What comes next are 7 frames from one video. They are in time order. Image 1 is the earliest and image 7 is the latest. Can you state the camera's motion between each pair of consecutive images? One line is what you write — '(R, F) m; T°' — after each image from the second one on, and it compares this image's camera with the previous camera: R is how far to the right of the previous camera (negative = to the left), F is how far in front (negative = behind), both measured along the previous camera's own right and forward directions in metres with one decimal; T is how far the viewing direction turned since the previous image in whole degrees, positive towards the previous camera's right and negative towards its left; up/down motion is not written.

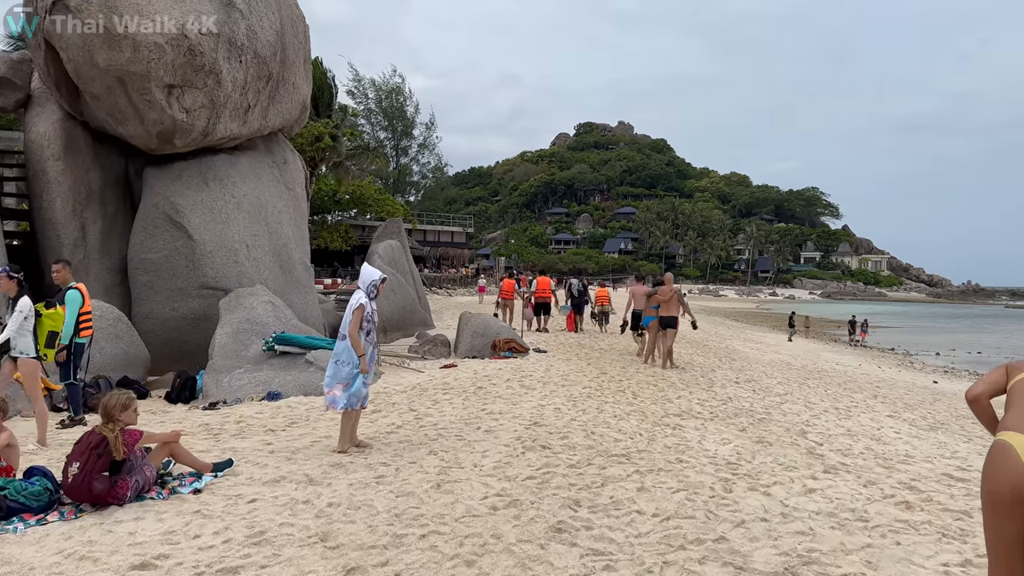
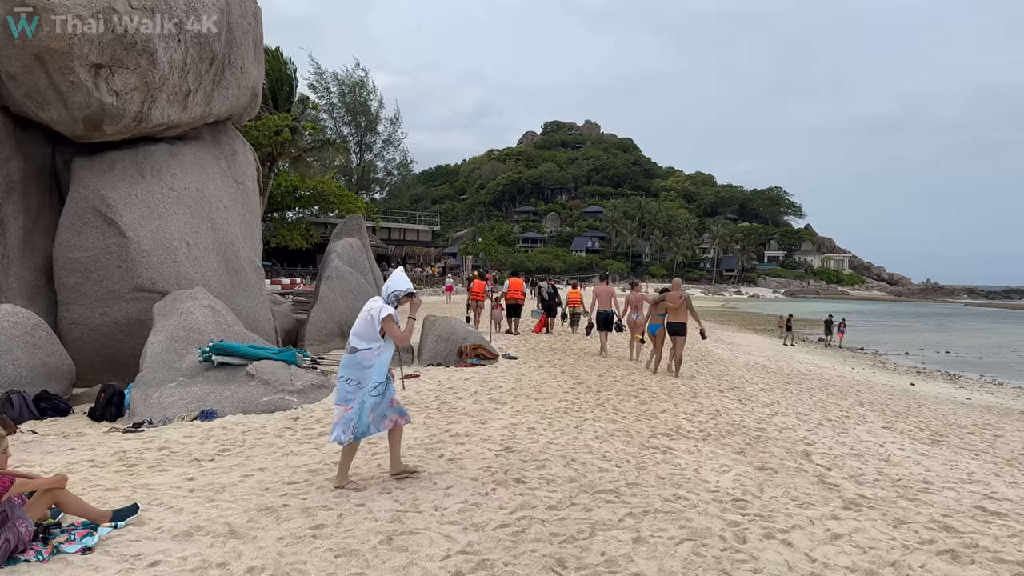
(0.0, +0.7) m; +2°
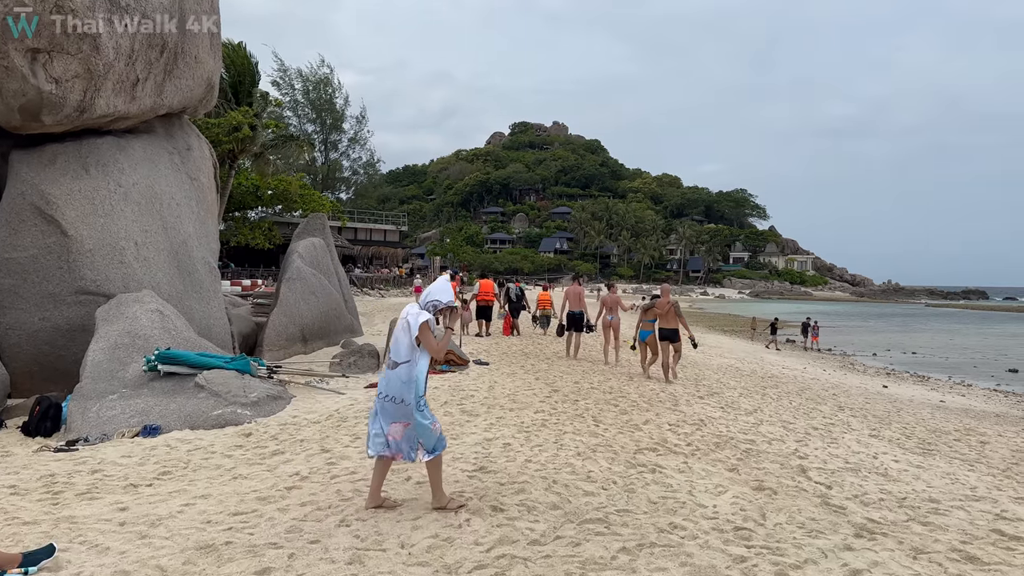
(0.0, +0.4) m; +2°
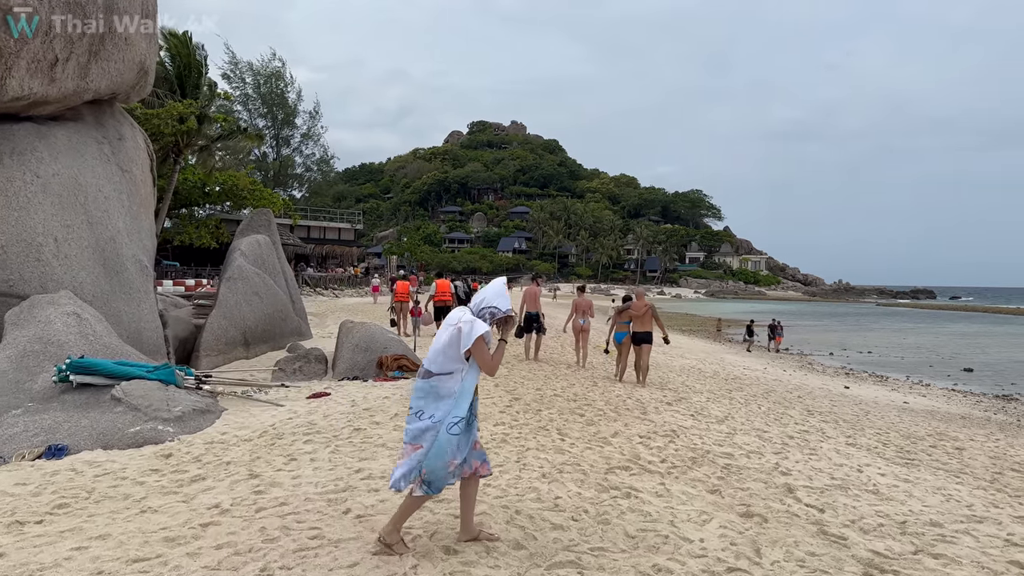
(0.0, +0.5) m; +3°
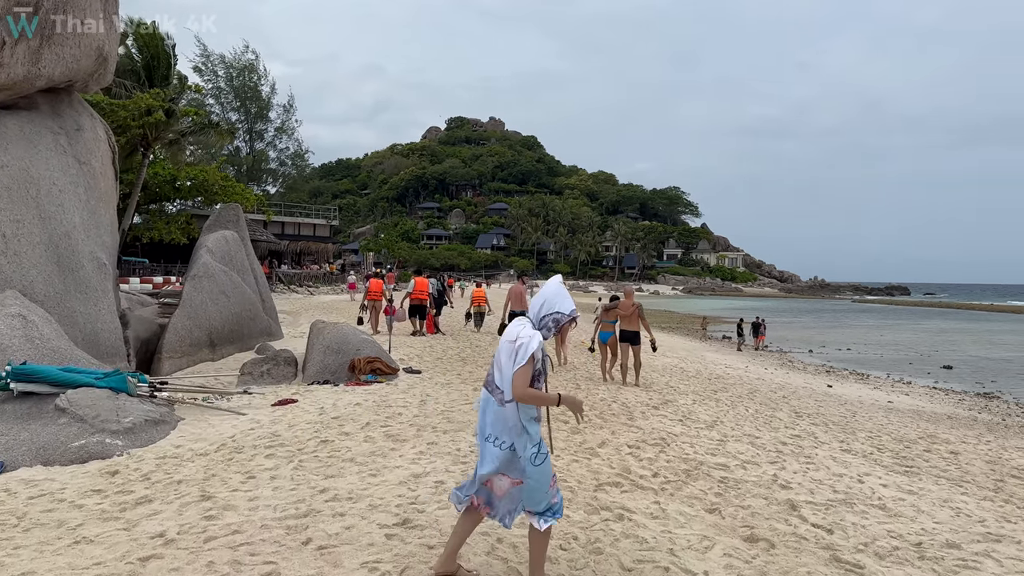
(0.0, +0.4) m; +2°
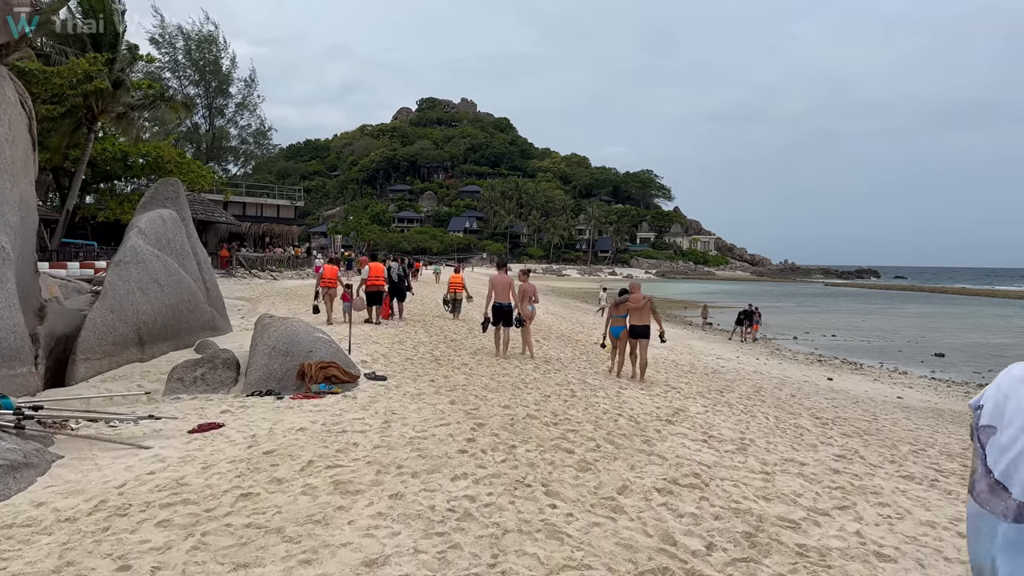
(-0.1, +1.3) m; +2°
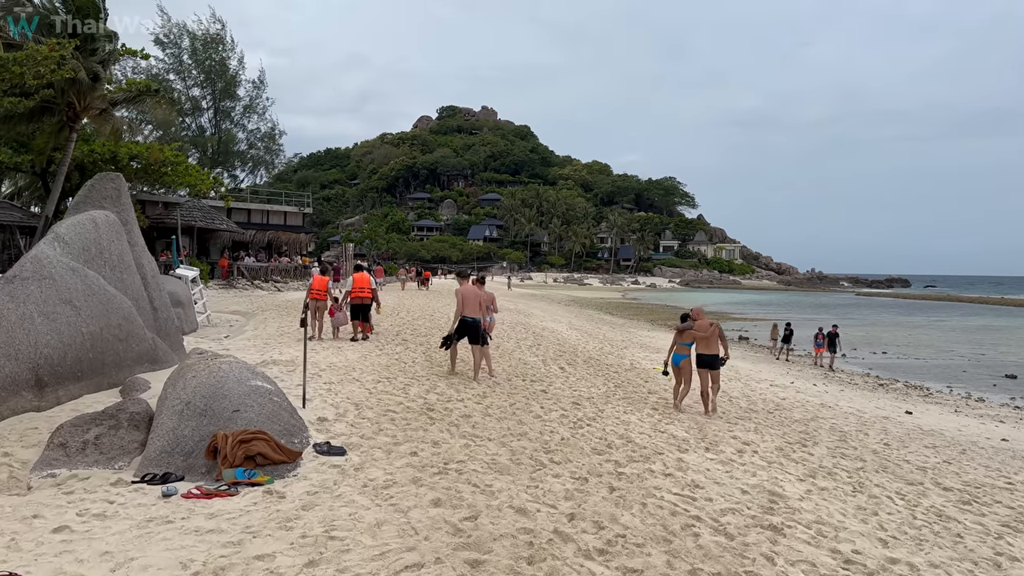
(0.0, +2.1) m; -2°
